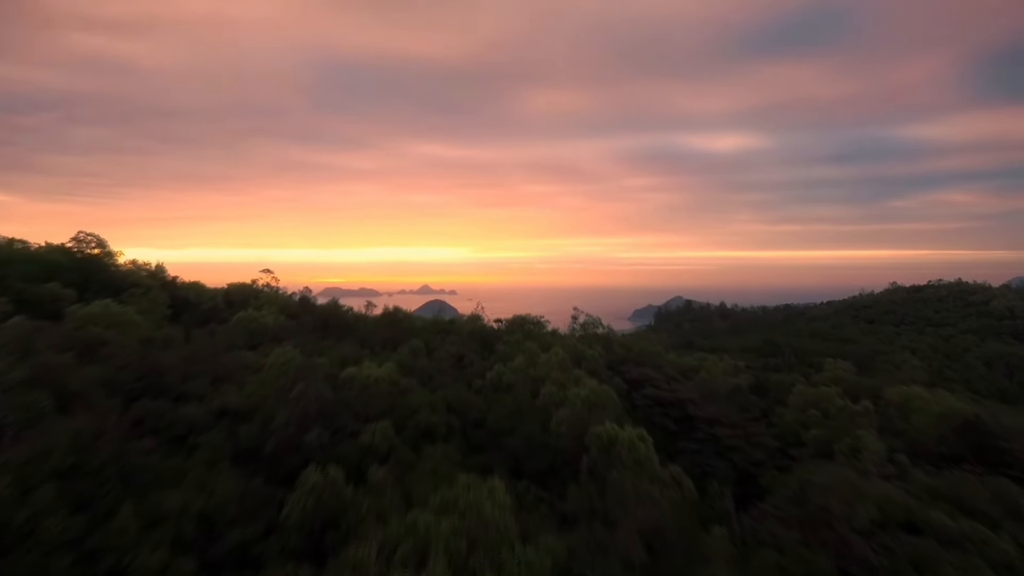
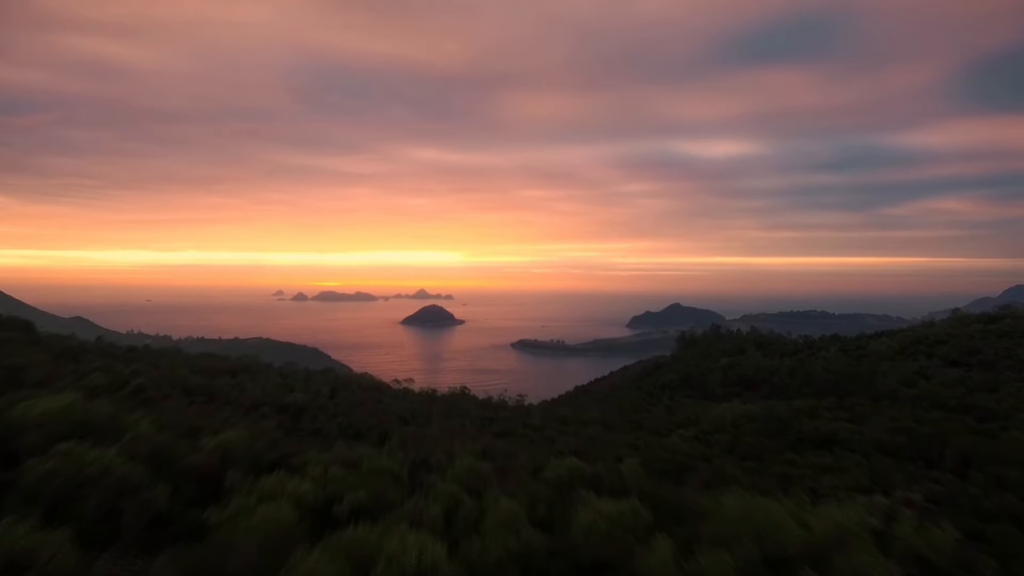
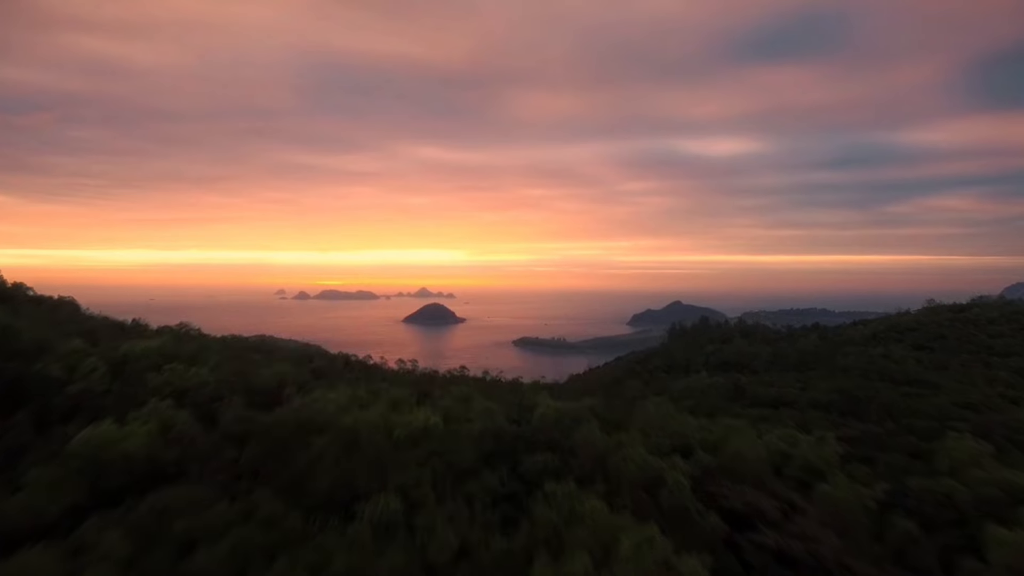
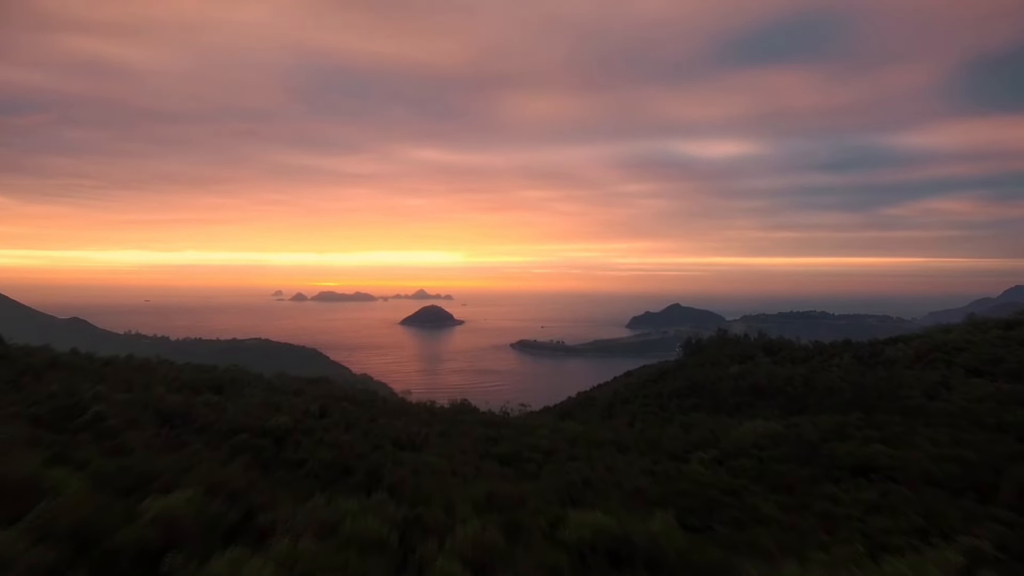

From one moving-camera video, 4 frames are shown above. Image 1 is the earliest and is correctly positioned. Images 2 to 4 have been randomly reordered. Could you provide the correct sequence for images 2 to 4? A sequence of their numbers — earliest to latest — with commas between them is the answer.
3, 2, 4
